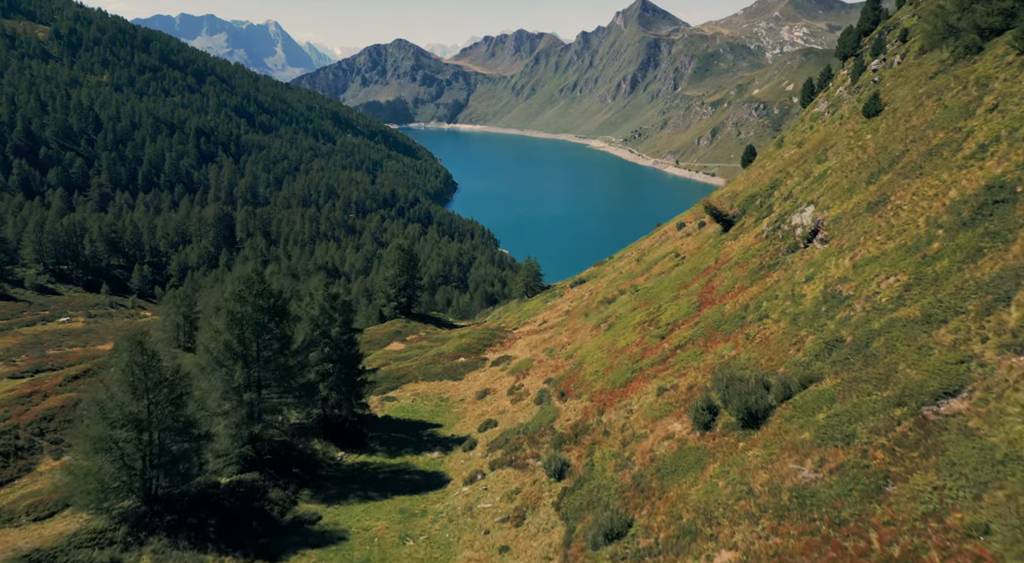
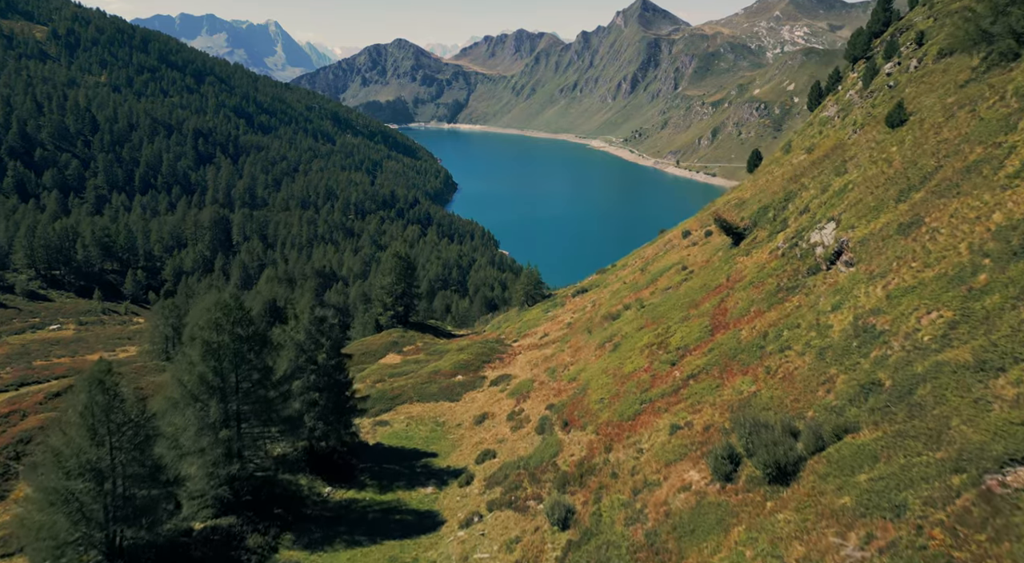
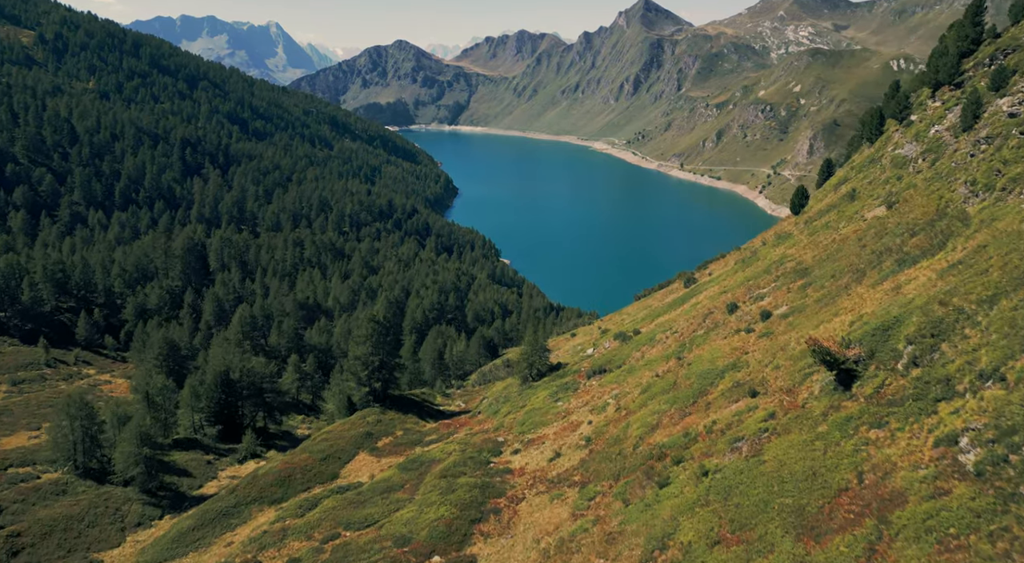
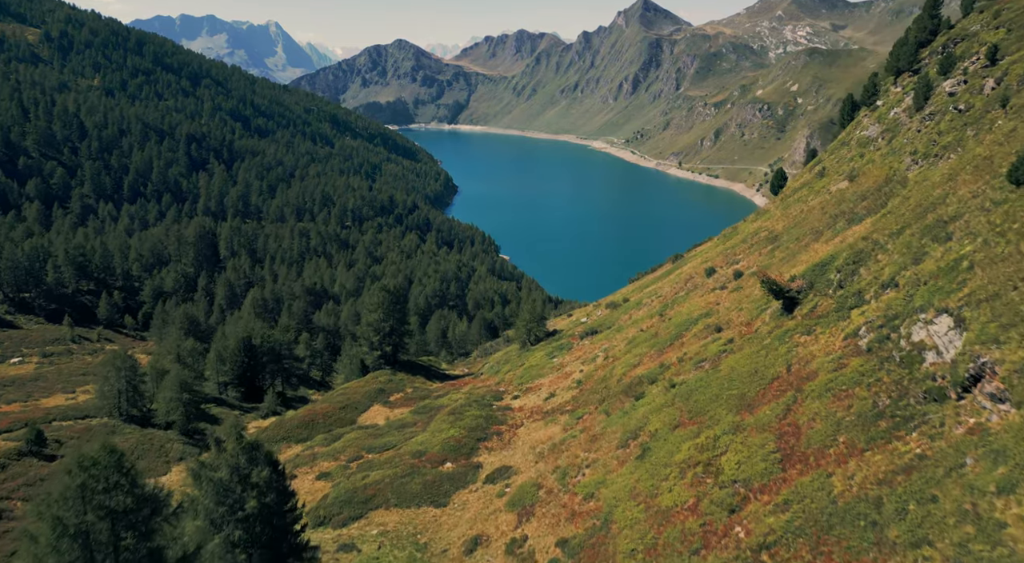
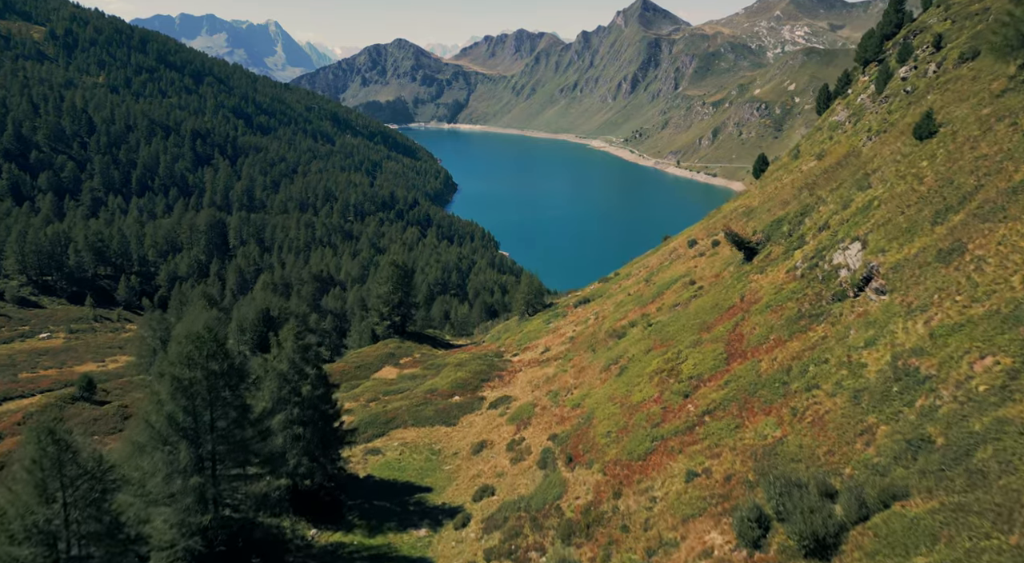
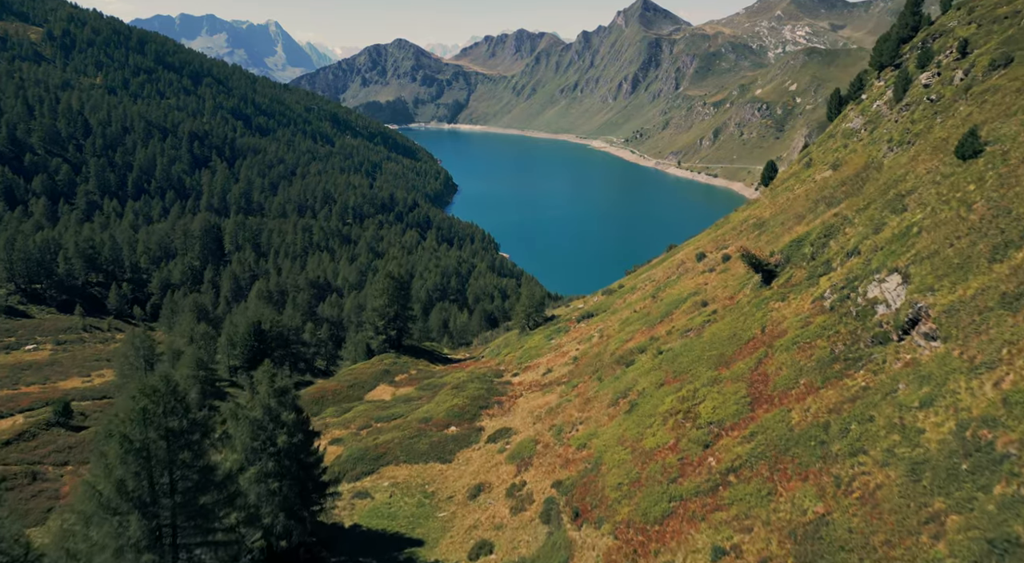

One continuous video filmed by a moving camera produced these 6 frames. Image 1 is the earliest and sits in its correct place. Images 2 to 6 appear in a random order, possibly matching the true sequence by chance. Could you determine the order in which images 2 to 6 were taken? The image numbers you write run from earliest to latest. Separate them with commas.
2, 5, 6, 4, 3
